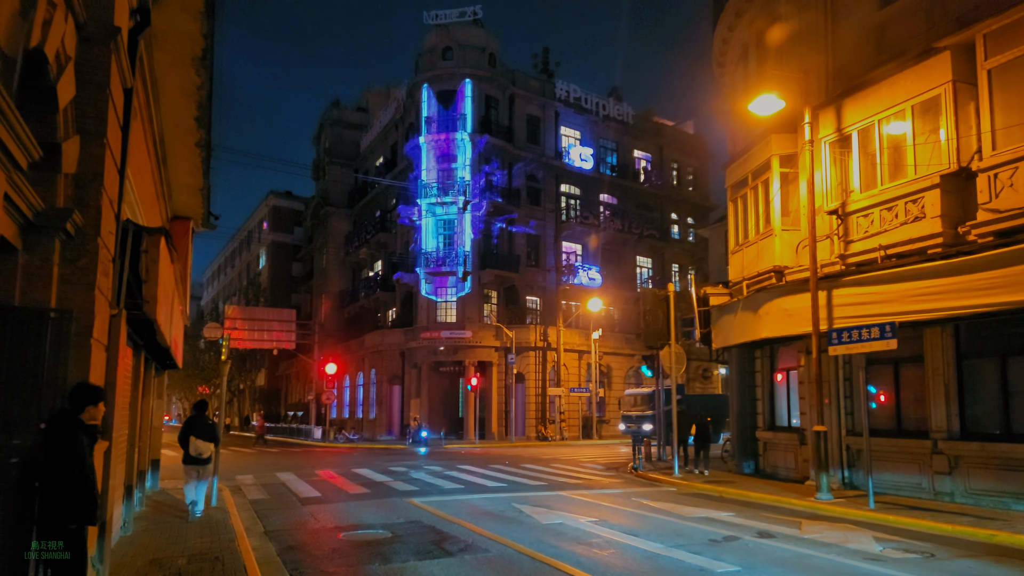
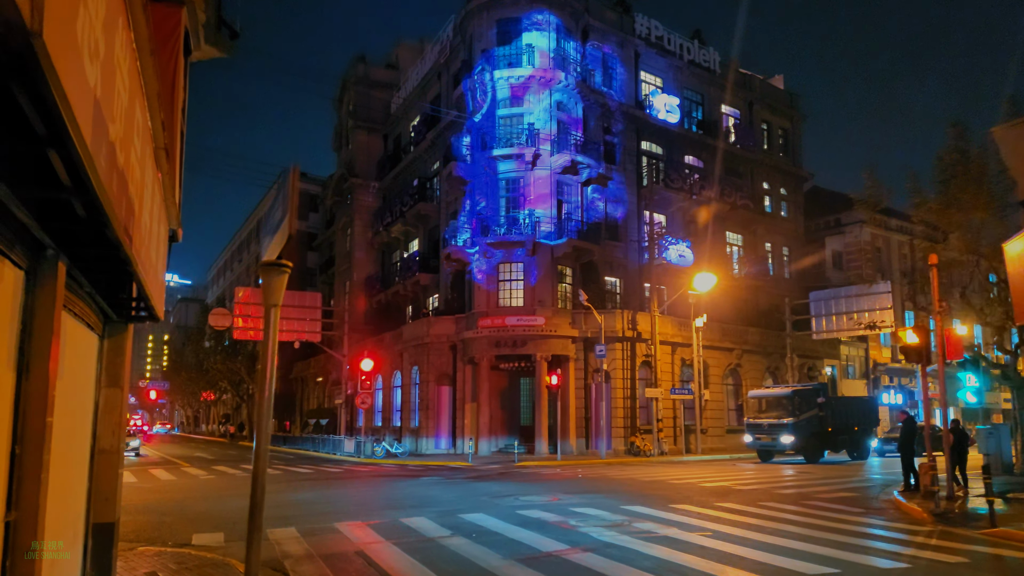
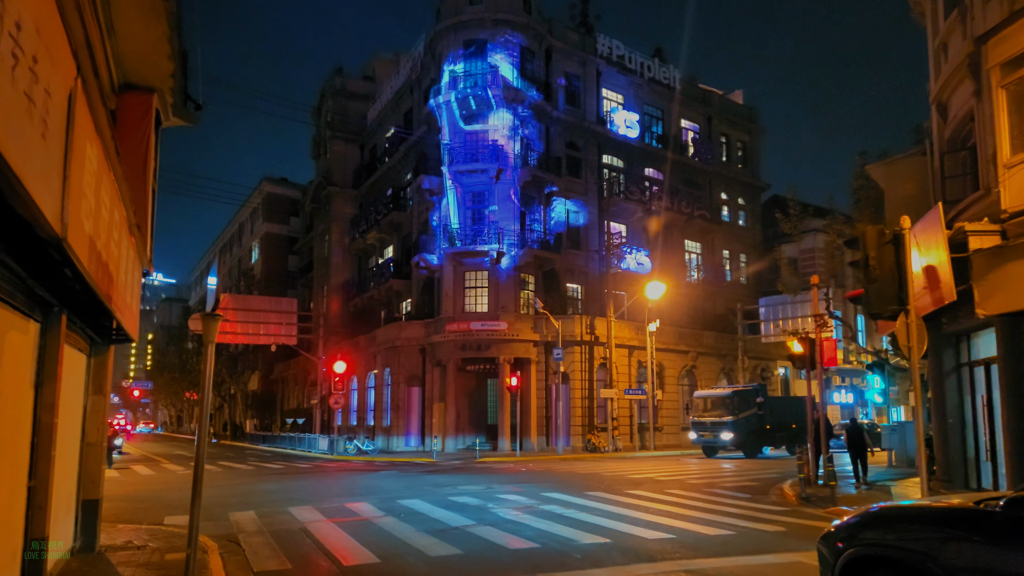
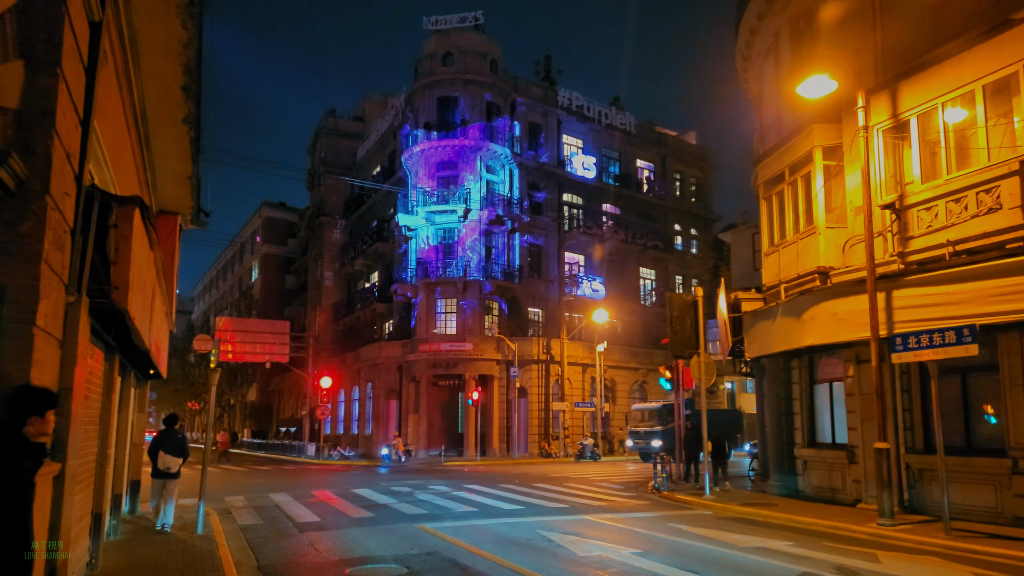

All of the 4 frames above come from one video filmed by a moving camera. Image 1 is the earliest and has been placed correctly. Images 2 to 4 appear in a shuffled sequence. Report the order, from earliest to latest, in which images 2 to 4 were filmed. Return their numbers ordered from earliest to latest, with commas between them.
4, 3, 2
